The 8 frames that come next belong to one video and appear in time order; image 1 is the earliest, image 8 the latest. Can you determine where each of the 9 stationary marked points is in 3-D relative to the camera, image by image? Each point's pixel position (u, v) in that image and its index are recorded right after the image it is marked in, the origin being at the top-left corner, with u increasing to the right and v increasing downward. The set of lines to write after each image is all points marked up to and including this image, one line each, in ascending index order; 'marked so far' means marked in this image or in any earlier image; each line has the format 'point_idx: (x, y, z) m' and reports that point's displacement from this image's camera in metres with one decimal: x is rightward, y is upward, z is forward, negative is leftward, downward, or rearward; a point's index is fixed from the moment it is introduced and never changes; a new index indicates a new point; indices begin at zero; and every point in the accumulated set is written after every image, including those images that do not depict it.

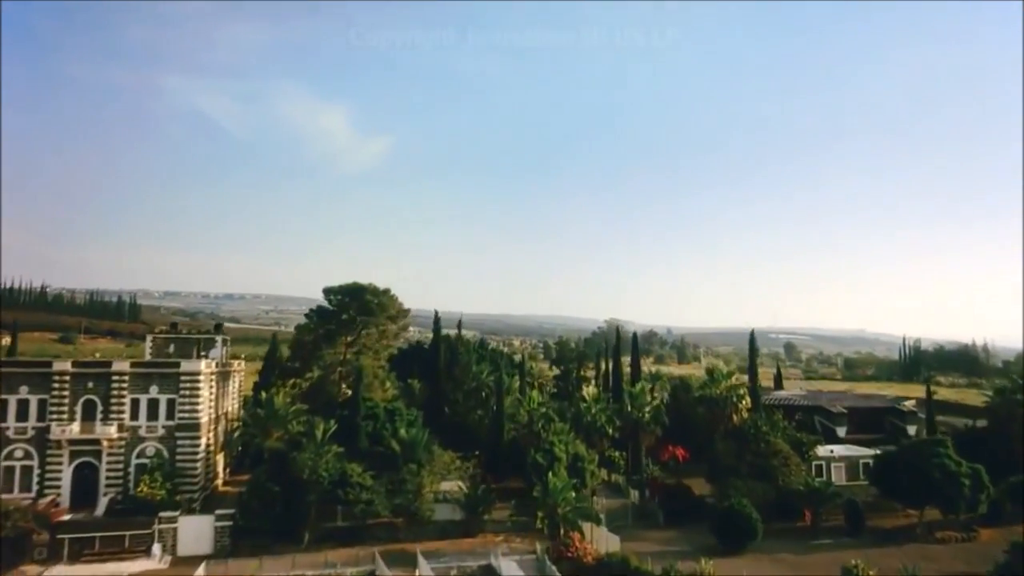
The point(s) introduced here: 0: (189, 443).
0: (-8.3, -4.0, +19.6) m
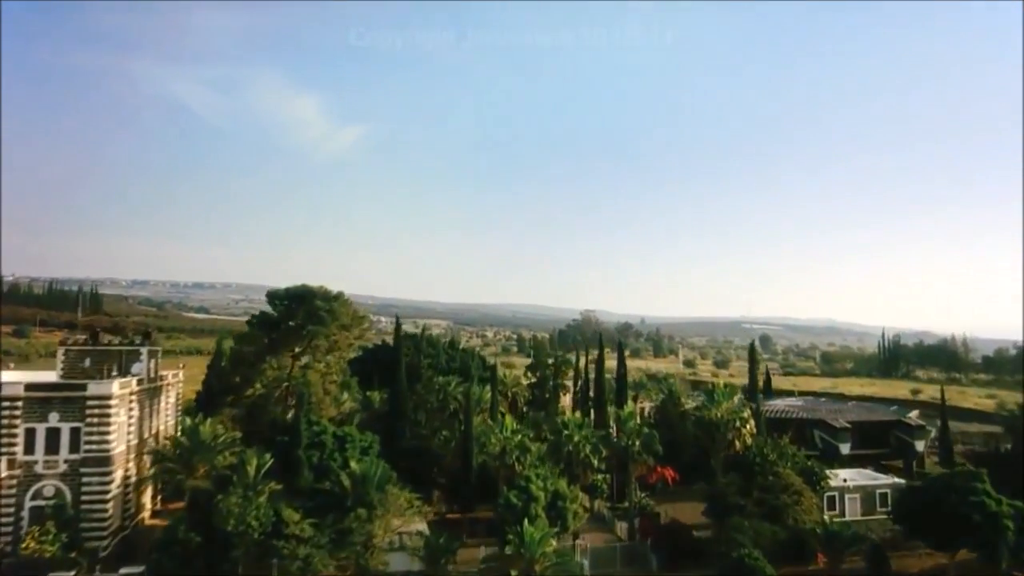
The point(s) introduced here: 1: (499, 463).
0: (-8.9, -4.1, +16.5) m
1: (-0.3, -4.5, +19.2) m
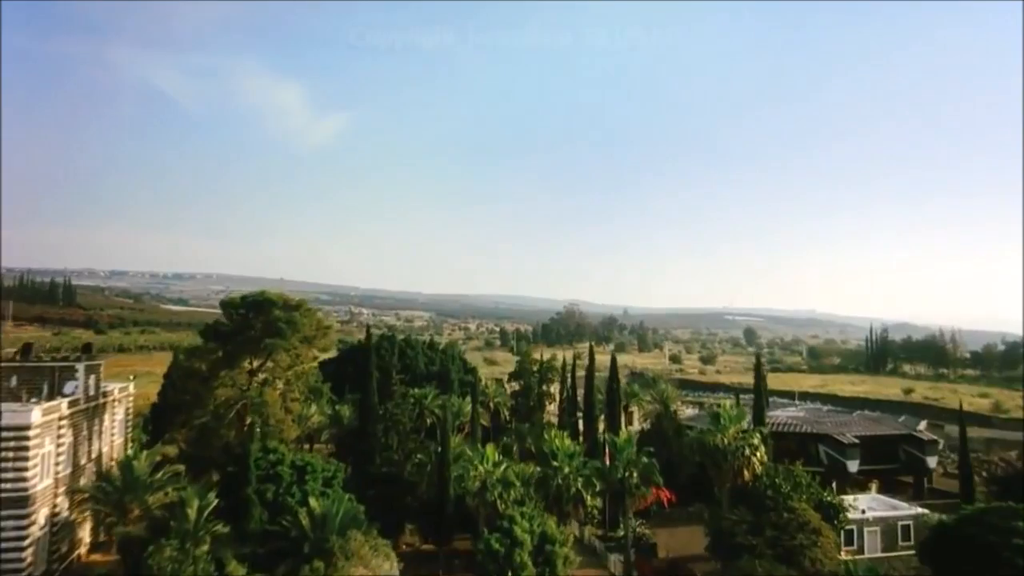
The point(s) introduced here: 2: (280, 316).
0: (-9.3, -4.4, +14.2) m
1: (-0.7, -4.7, +17.1) m
2: (-6.0, -0.8, +19.8) m
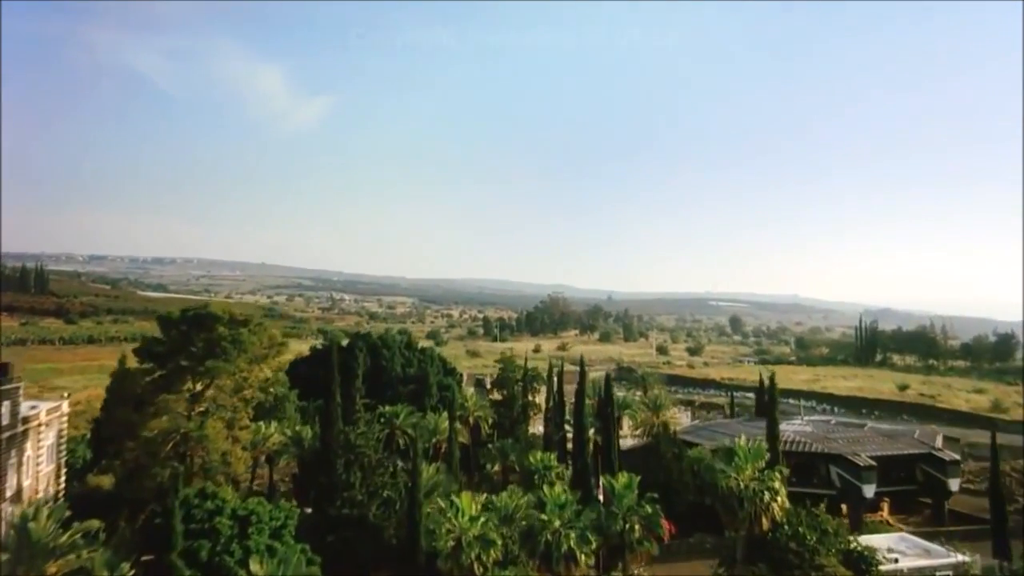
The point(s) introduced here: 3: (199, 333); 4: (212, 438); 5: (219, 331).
0: (-9.6, -4.7, +11.7) m
1: (-1.1, -5.0, +14.8) m
2: (-6.4, -1.0, +17.2) m
3: (-6.9, -1.0, +17.0) m
4: (-7.2, -3.6, +17.9) m
5: (-6.6, -1.0, +17.2) m
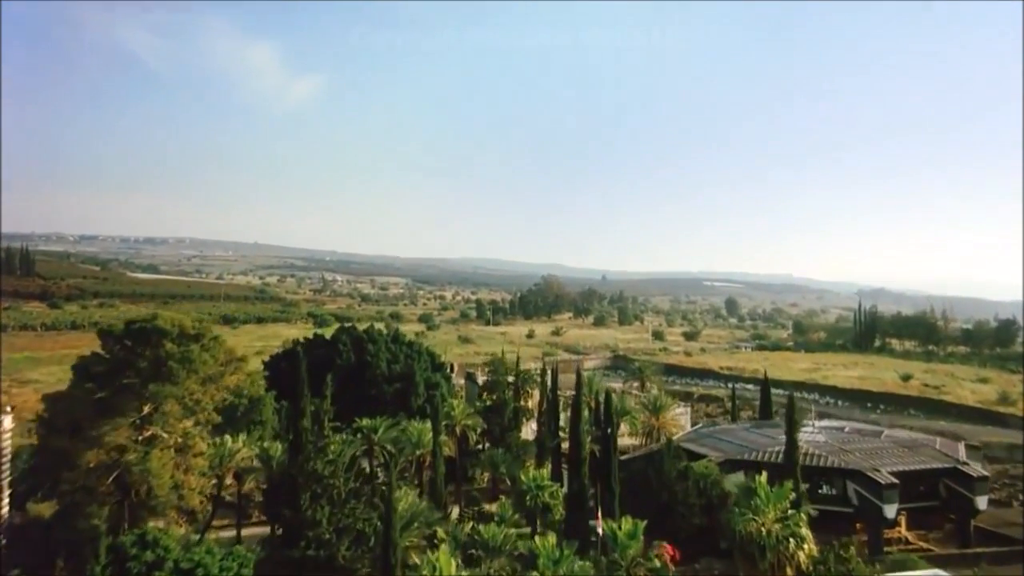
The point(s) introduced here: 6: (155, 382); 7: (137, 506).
0: (-9.8, -5.1, +9.8) m
1: (-1.3, -5.3, +12.9) m
2: (-6.7, -1.2, +15.2) m
3: (-7.2, -1.2, +15.0) m
4: (-7.4, -3.8, +16.0) m
5: (-6.8, -1.1, +15.2) m
6: (-6.8, -1.7, +14.8) m
7: (-7.8, -4.6, +15.9) m
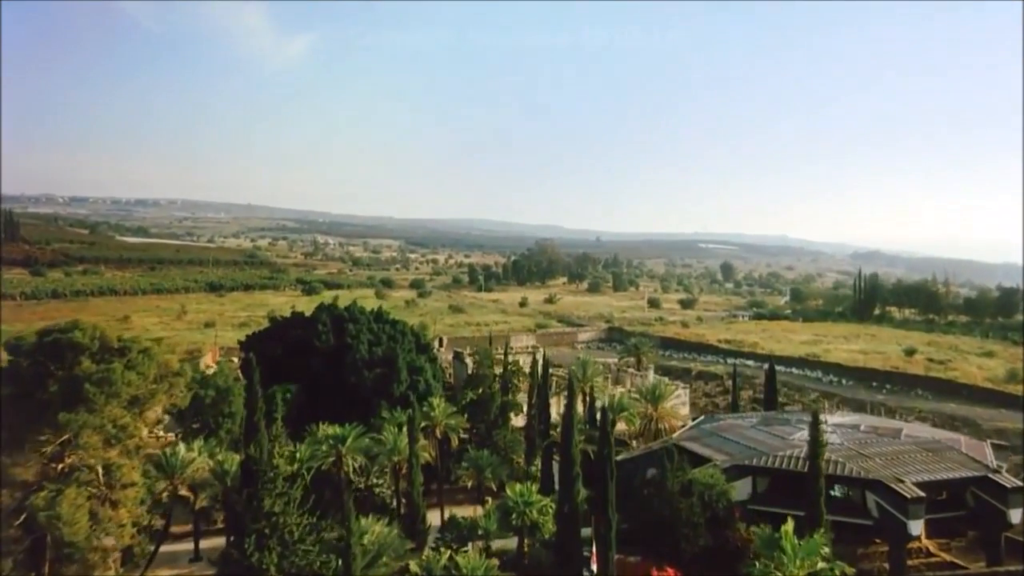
0: (-10.1, -5.4, +7.7) m
1: (-1.6, -5.4, +11.0) m
2: (-7.0, -1.3, +13.0) m
3: (-7.5, -1.3, +12.8) m
4: (-7.8, -3.8, +13.9) m
5: (-7.1, -1.2, +13.0) m
6: (-7.1, -1.8, +12.6) m
7: (-8.1, -4.6, +13.8) m
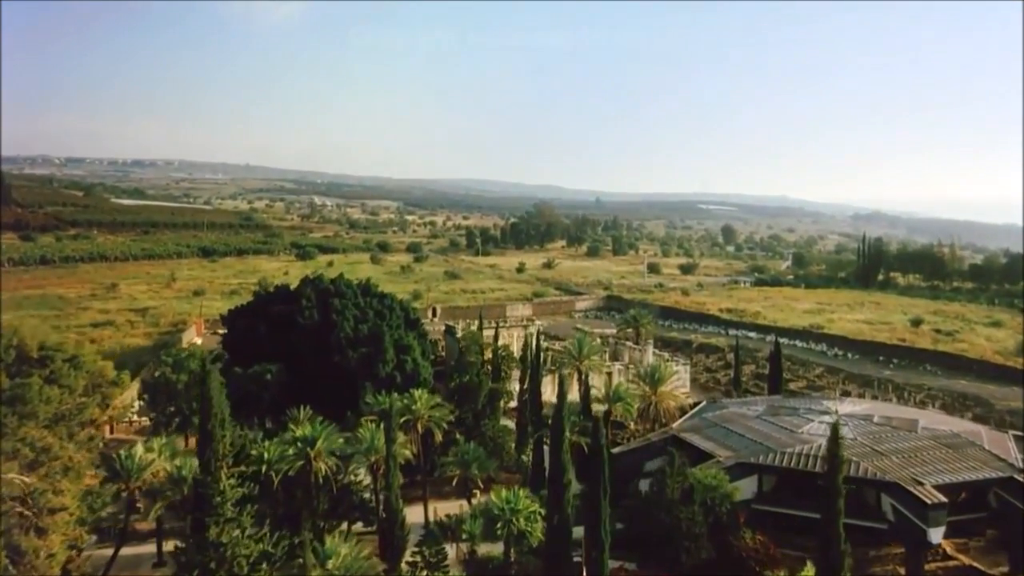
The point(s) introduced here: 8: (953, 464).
0: (-10.4, -5.7, +6.3) m
1: (-1.9, -5.5, +9.6) m
2: (-7.3, -1.3, +11.4) m
3: (-7.8, -1.3, +11.2) m
4: (-8.1, -3.8, +12.4) m
5: (-7.5, -1.2, +11.4) m
6: (-7.5, -1.8, +11.0) m
7: (-8.4, -4.6, +12.4) m
8: (+10.3, -4.1, +17.9) m
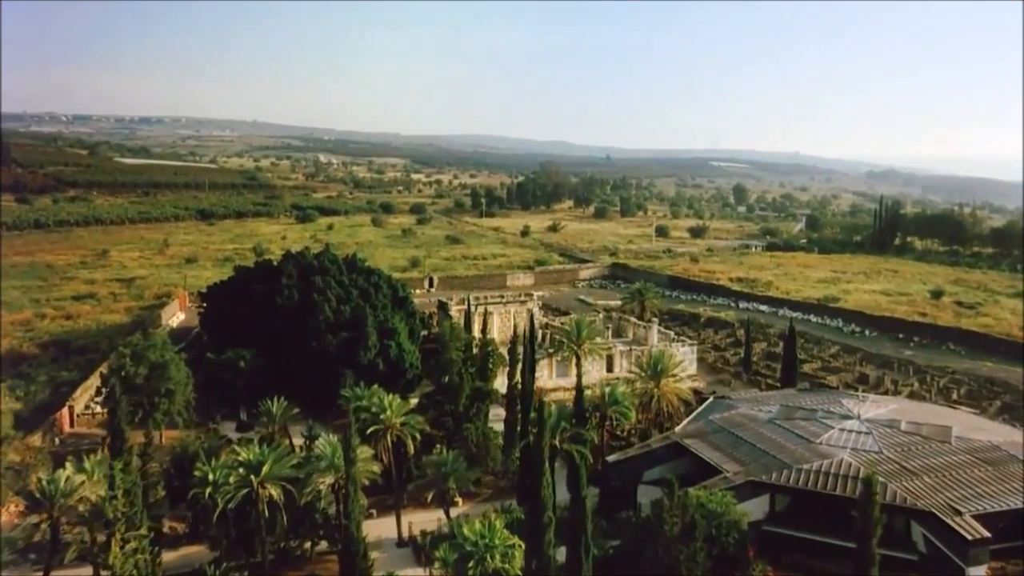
0: (-10.9, -6.3, +4.5) m
1: (-2.4, -5.9, +7.6) m
2: (-7.8, -1.6, +9.2) m
3: (-8.3, -1.6, +9.0) m
4: (-8.6, -4.0, +10.4) m
5: (-8.0, -1.5, +9.2) m
6: (-8.0, -2.2, +8.9) m
7: (-8.9, -4.8, +10.4) m
8: (+9.9, -4.0, +15.7) m
